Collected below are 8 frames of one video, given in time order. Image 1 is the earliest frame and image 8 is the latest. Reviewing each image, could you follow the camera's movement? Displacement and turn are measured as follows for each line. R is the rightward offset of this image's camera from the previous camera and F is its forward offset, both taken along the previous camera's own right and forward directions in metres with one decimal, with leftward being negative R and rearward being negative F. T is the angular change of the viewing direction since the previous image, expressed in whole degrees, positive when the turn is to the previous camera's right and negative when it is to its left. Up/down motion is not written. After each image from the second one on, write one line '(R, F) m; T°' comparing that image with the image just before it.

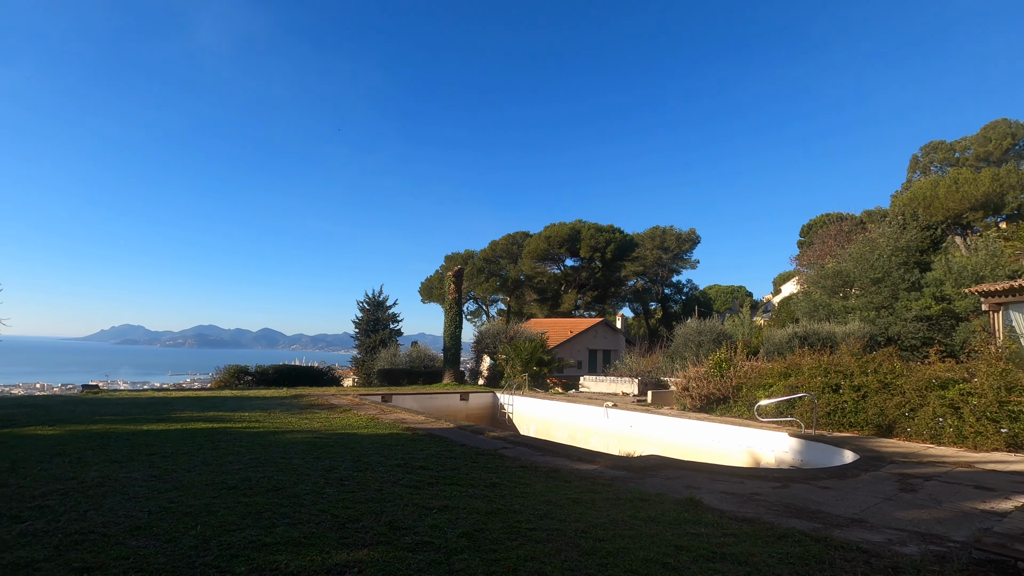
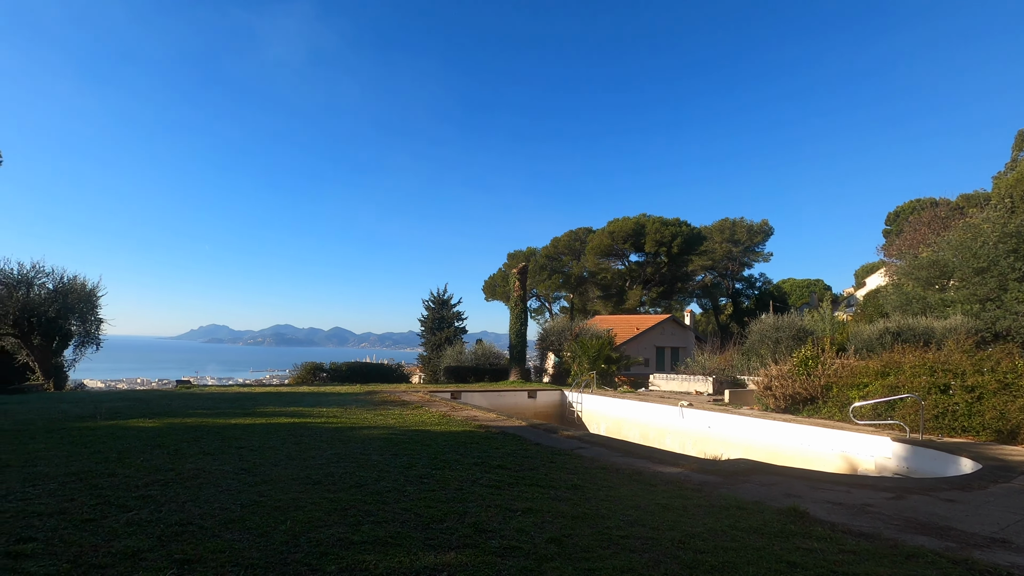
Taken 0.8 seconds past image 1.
(-0.2, +0.2) m; -7°
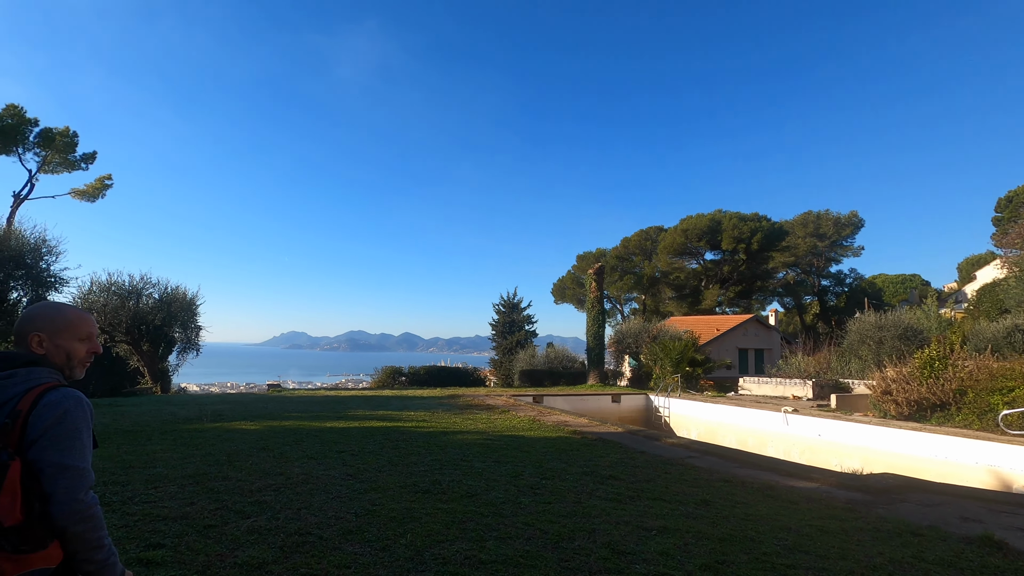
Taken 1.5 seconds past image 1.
(-0.5, +0.4) m; -7°
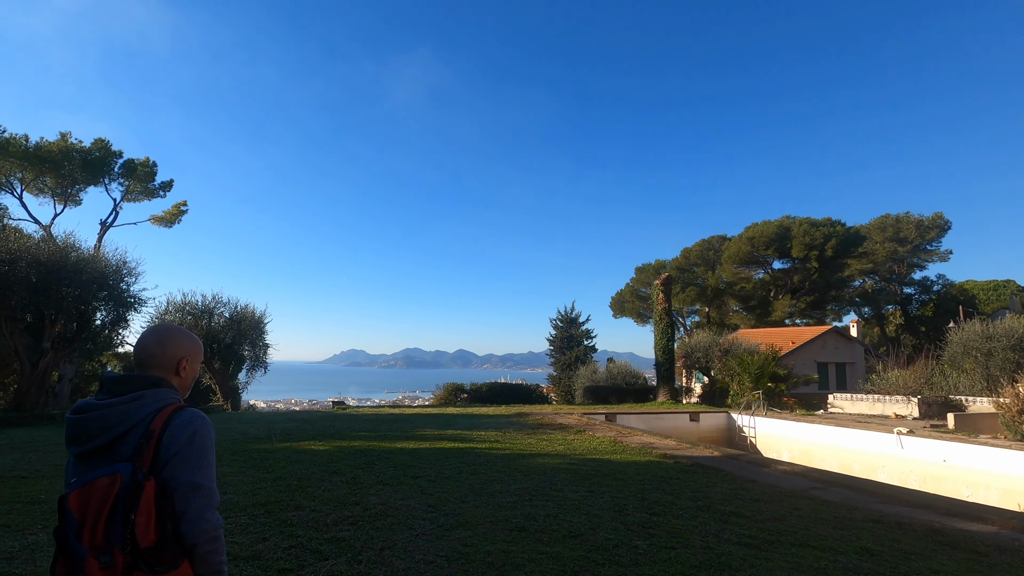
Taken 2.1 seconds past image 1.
(-0.4, +0.6) m; -6°
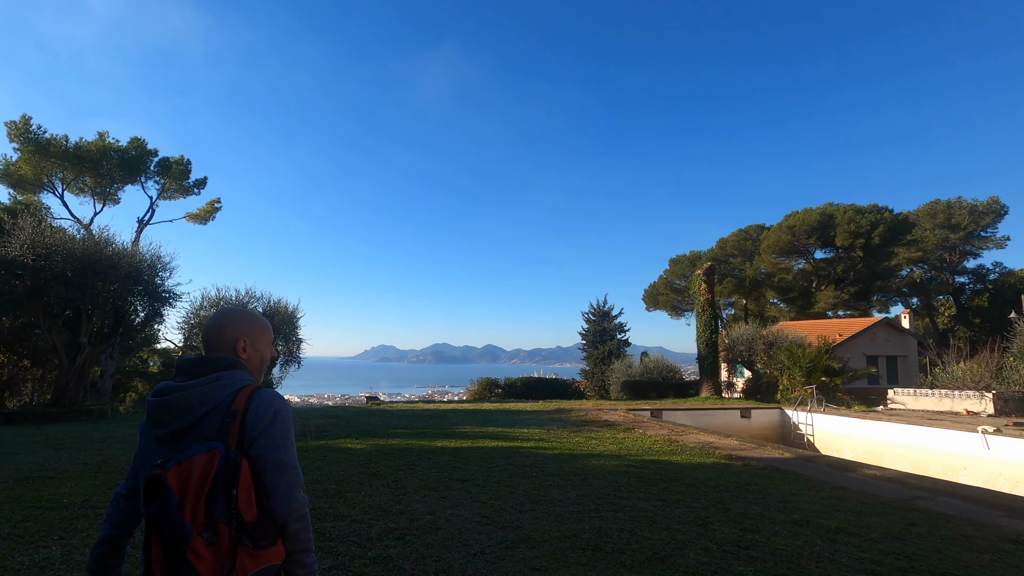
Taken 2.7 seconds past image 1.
(-0.3, +0.6) m; -3°
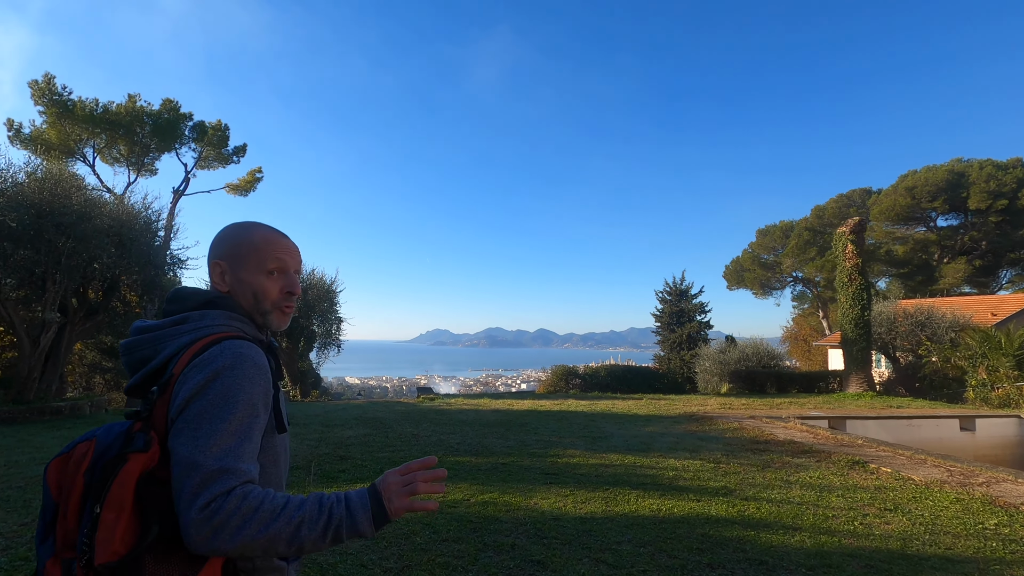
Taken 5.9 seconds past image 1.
(-0.9, +4.0) m; -6°
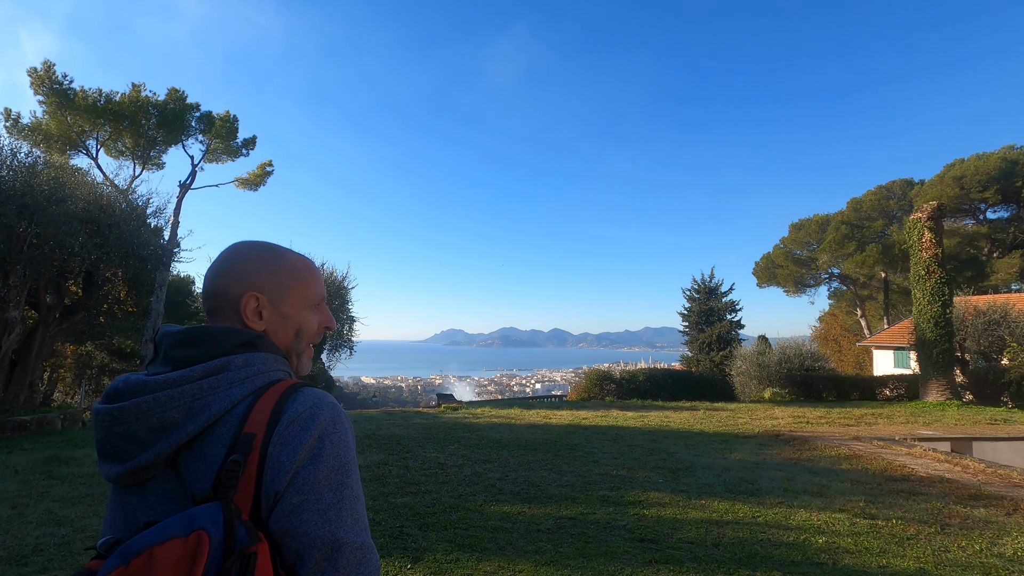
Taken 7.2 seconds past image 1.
(-0.4, +1.6) m; -1°
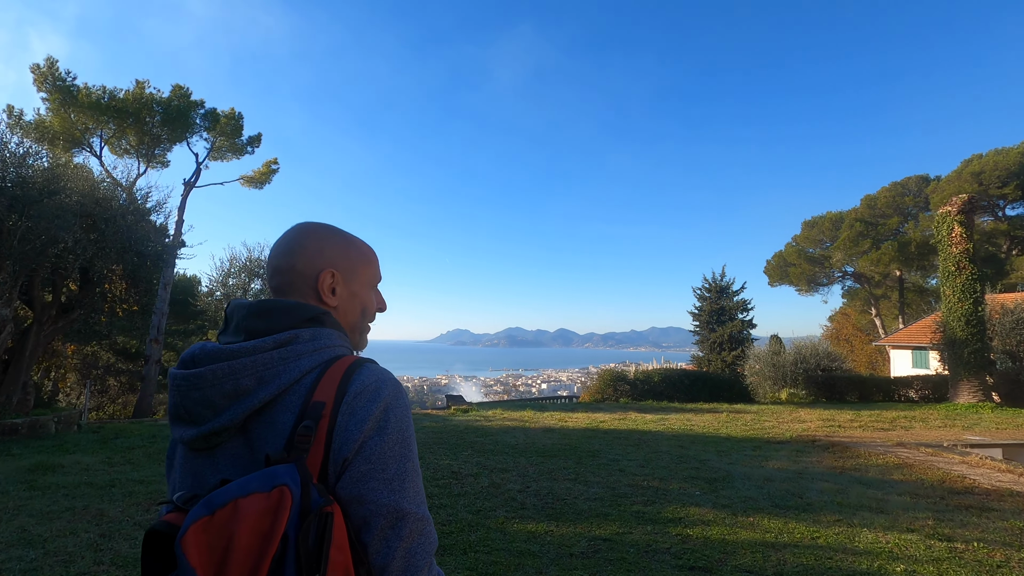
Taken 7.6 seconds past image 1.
(-0.1, +0.5) m; -1°
